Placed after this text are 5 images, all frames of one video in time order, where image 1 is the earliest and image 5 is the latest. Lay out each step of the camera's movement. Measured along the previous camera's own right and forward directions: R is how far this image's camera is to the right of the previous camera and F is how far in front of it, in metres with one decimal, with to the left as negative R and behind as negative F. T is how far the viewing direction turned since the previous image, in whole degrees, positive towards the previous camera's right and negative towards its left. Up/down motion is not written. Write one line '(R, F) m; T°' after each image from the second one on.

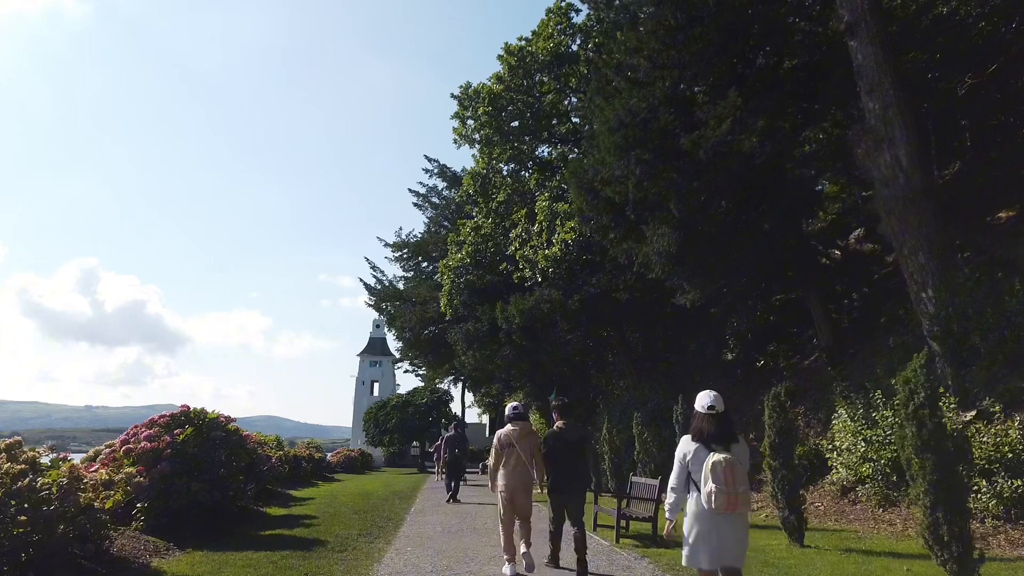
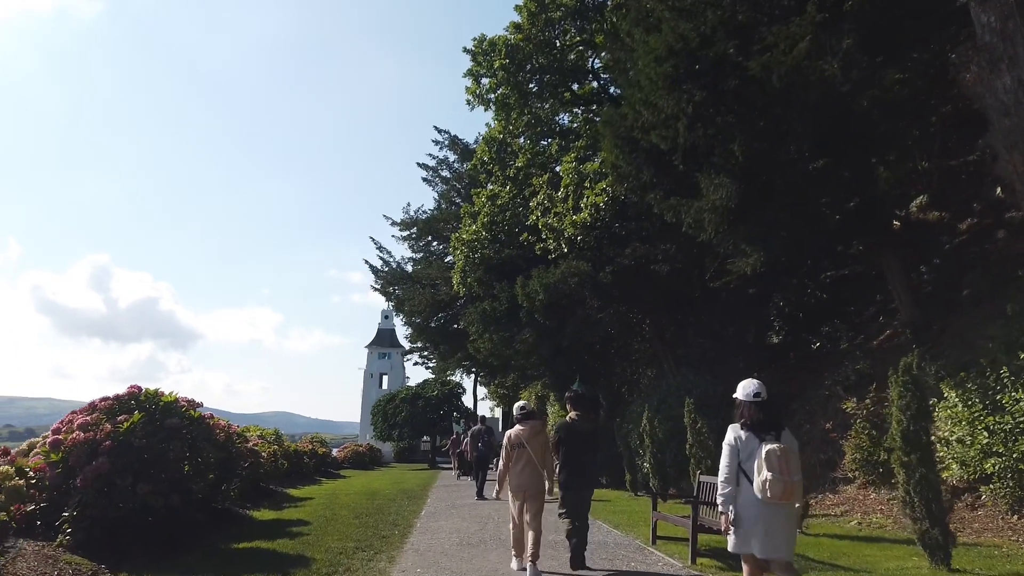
(-0.4, +2.8) m; -1°
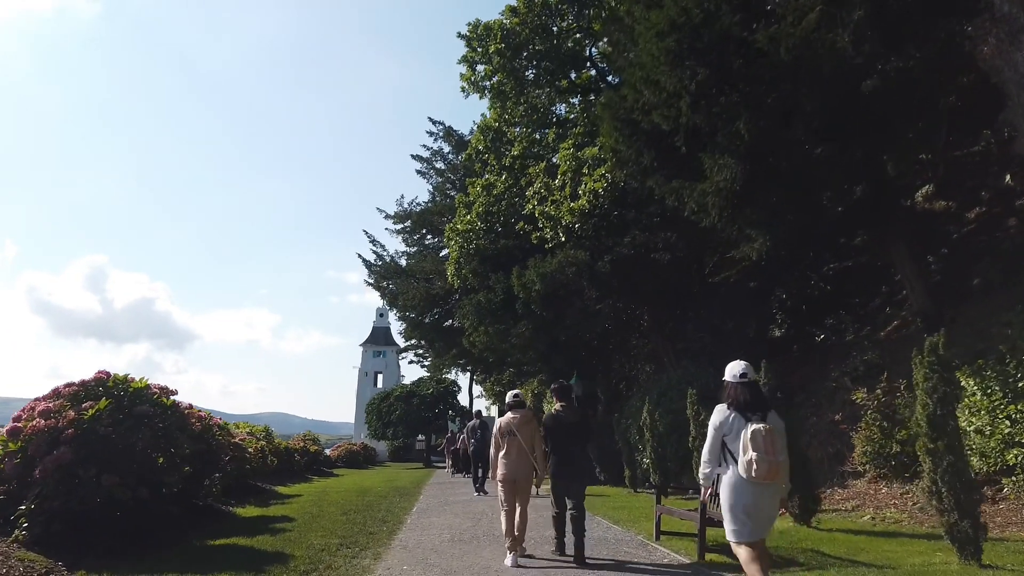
(0.0, +0.6) m; 0°
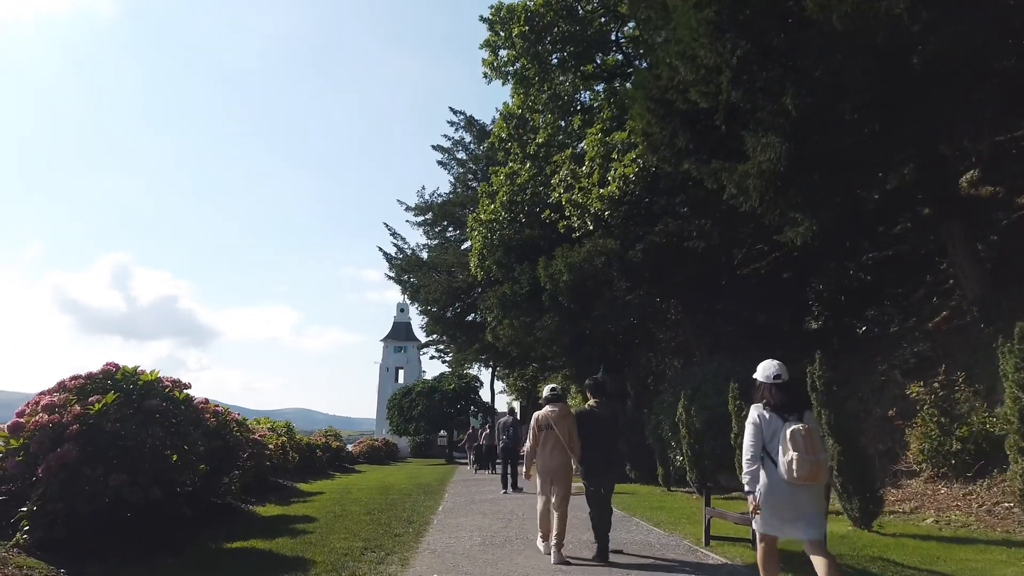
(-0.2, +0.7) m; -1°
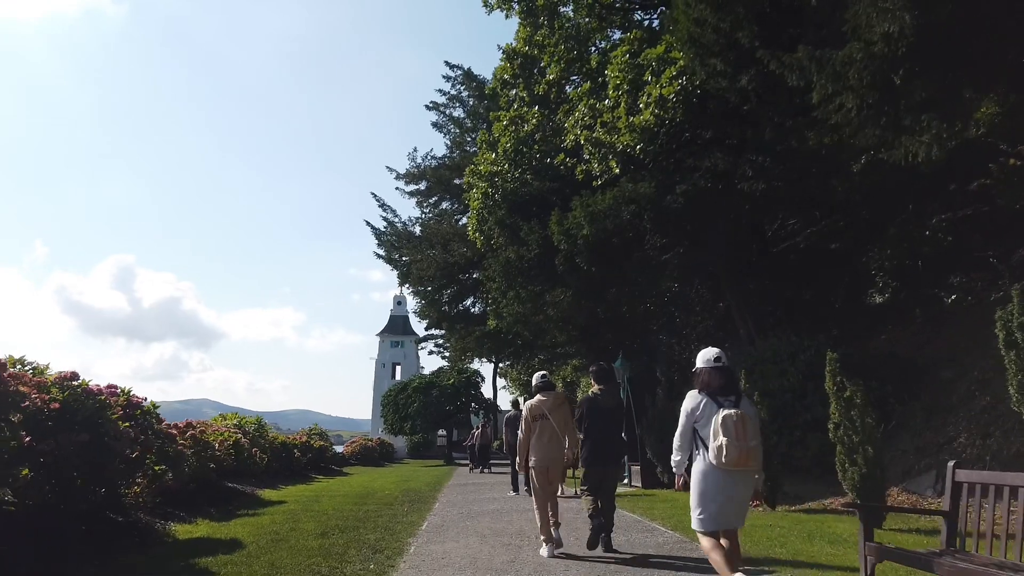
(-0.1, +3.8) m; 0°
